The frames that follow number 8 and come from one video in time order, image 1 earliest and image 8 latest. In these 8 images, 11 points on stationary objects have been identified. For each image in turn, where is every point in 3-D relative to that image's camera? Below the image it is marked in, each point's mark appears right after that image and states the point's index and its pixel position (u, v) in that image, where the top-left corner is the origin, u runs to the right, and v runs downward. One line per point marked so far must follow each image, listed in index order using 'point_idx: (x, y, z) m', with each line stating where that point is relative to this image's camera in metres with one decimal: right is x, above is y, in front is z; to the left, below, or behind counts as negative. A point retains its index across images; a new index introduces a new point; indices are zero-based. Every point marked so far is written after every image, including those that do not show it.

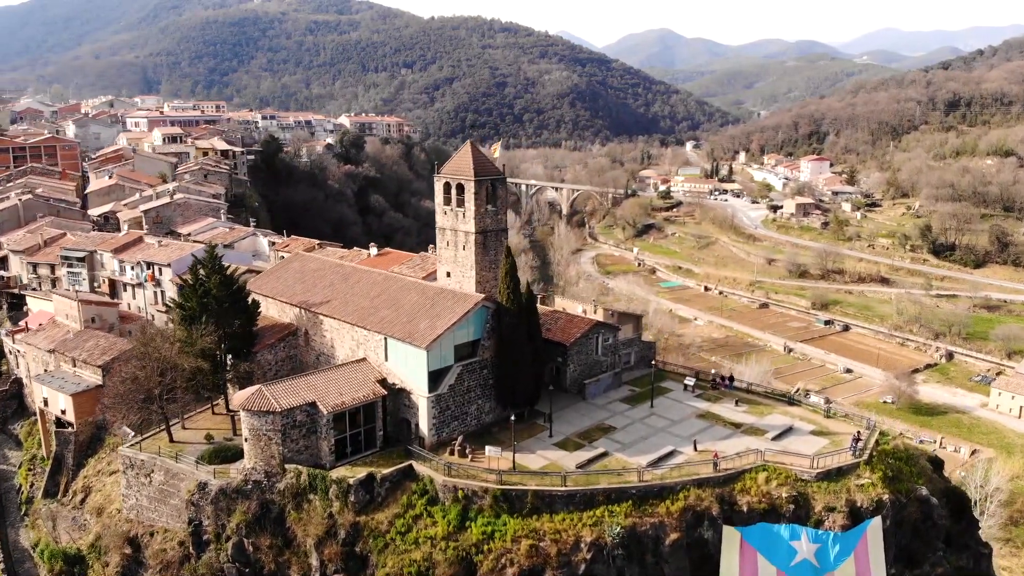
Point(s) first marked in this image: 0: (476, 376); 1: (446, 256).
0: (-0.6, -1.5, +14.3) m
1: (-1.2, +0.6, +16.2) m
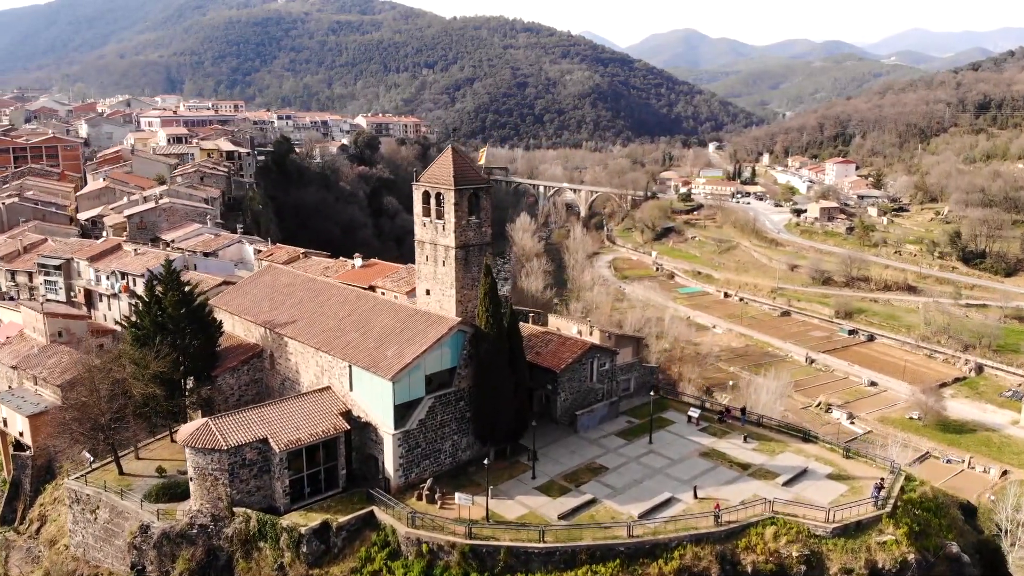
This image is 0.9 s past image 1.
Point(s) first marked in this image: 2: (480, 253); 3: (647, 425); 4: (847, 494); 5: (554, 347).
0: (-0.9, -1.9, +12.8) m
1: (-1.5, +0.3, +14.7) m
2: (-0.5, +0.6, +14.4) m
3: (+2.4, -2.4, +14.8) m
4: (+4.9, -3.0, +12.4) m
5: (+0.7, -1.1, +14.9) m
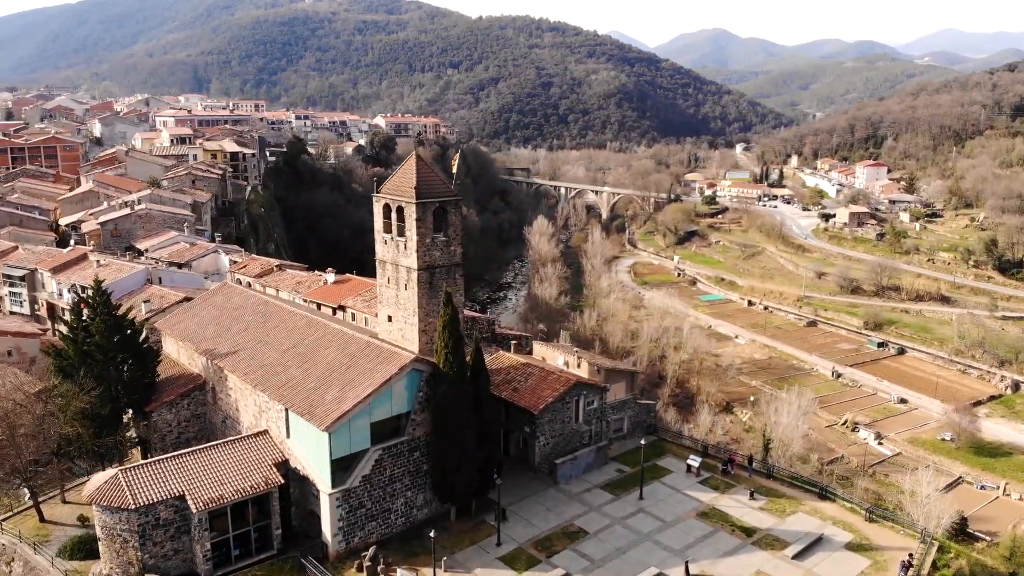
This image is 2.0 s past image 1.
0: (-1.4, -2.3, +11.0) m
1: (-1.9, -0.1, +12.9) m
2: (-1.0, +0.2, +12.5) m
3: (+1.9, -2.9, +12.9) m
4: (+4.4, -3.5, +10.4) m
5: (+0.3, -1.5, +13.1) m
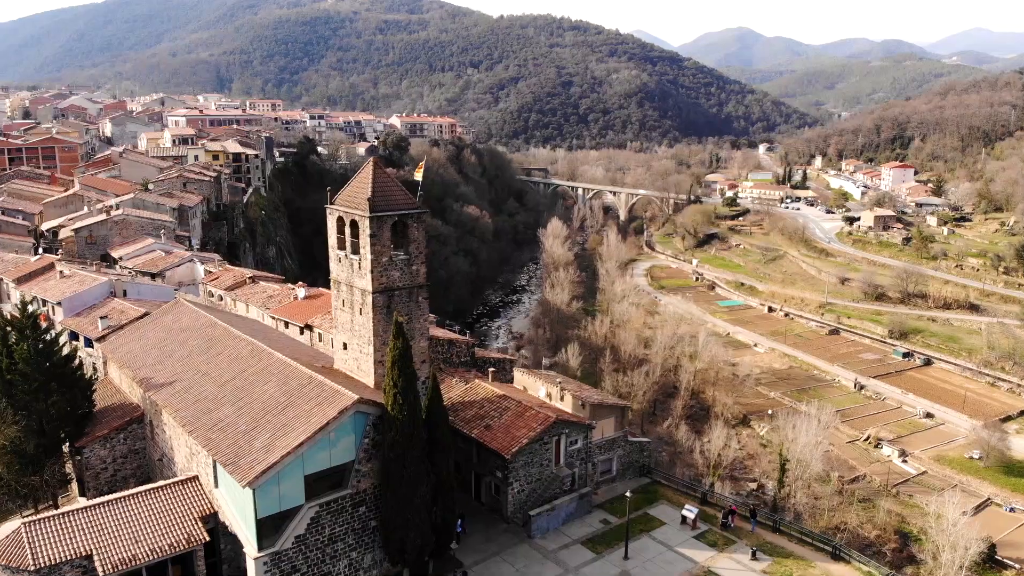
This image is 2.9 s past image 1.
0: (-1.9, -2.6, +9.5) m
1: (-2.3, -0.5, +11.4) m
2: (-1.4, -0.2, +11.1) m
3: (+1.5, -3.2, +11.3) m
4: (+4.0, -3.9, +8.8) m
5: (-0.1, -1.8, +11.5) m
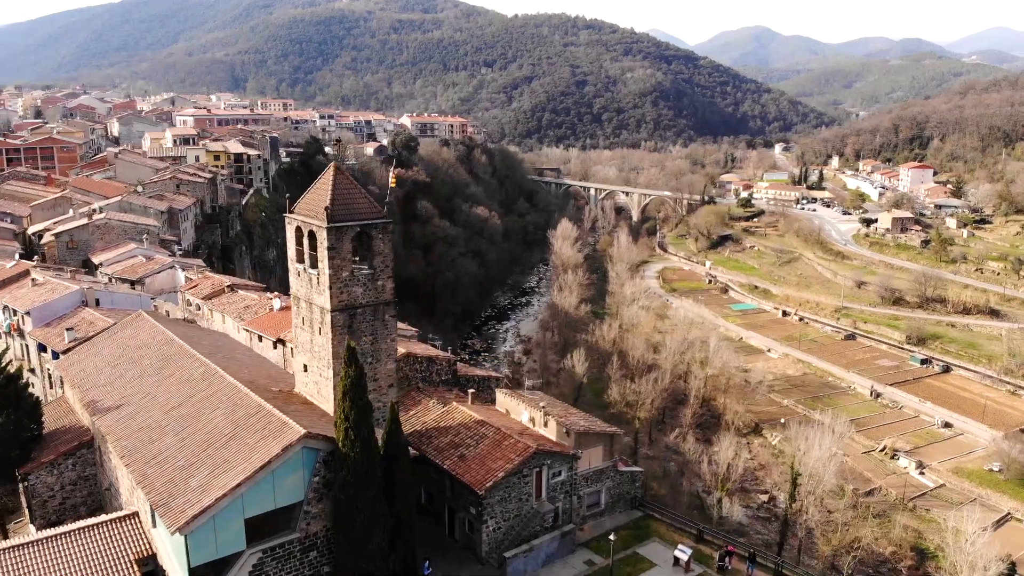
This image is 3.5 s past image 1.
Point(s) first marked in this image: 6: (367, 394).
0: (-2.2, -2.8, +8.6) m
1: (-2.6, -0.7, +10.5) m
2: (-1.6, -0.4, +10.1) m
3: (+1.2, -3.4, +10.3) m
4: (+3.6, -4.1, +7.8) m
5: (-0.4, -2.0, +10.5) m
6: (-1.5, -1.1, +8.8) m
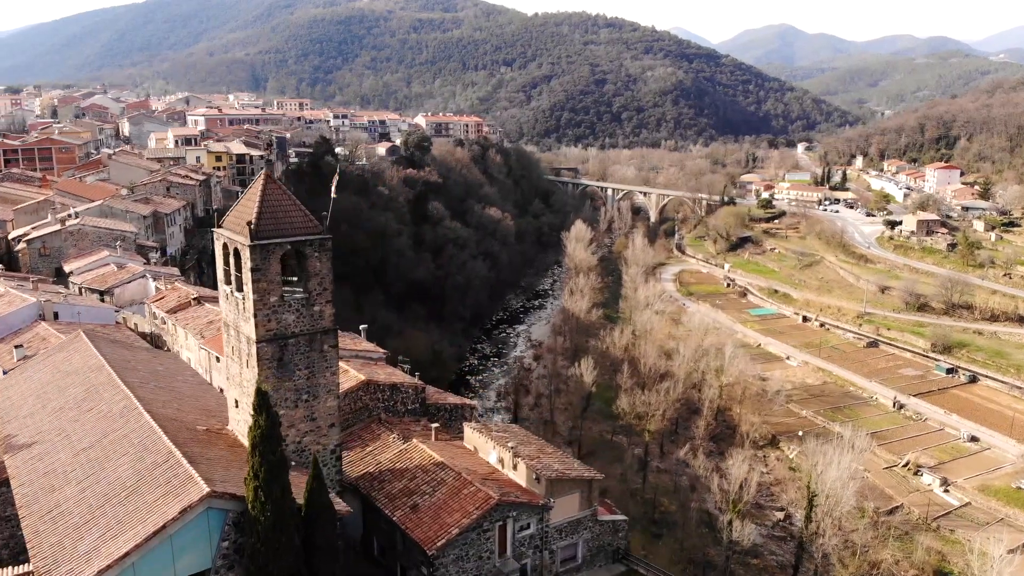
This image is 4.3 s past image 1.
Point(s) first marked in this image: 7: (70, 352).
0: (-2.7, -3.1, +7.3) m
1: (-3.0, -0.9, +9.2) m
2: (-2.1, -0.6, +8.8) m
3: (+0.8, -3.7, +8.9) m
4: (+3.1, -4.4, +6.3) m
5: (-0.8, -2.3, +9.2) m
6: (-1.9, -1.4, +7.5) m
7: (-6.3, -0.9, +11.9) m
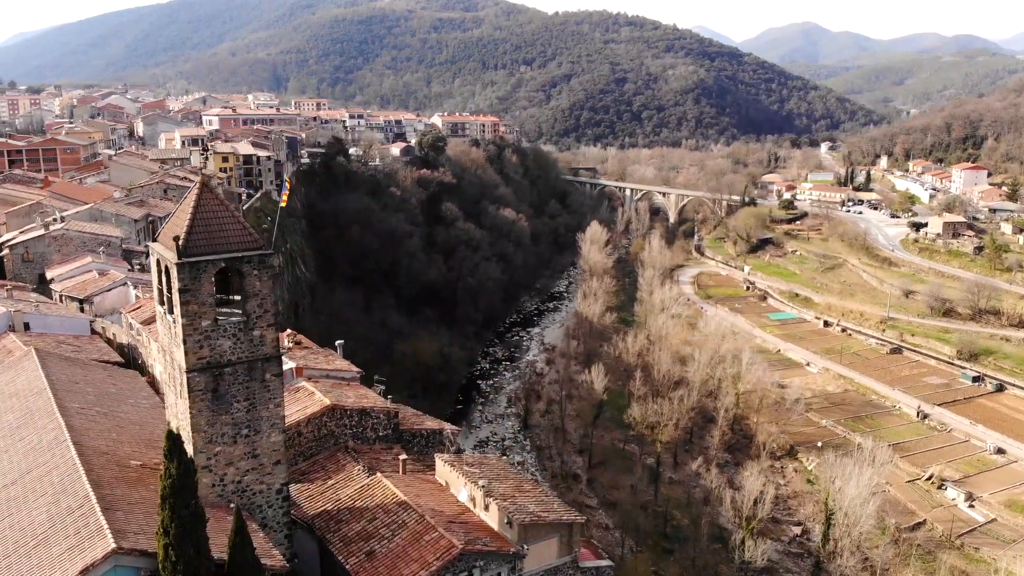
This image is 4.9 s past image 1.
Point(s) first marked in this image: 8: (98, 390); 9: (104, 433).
0: (-3.0, -3.3, +6.4) m
1: (-3.3, -1.1, +8.3) m
2: (-2.4, -0.8, +7.9) m
3: (+0.4, -3.9, +7.9) m
4: (+2.7, -4.6, +5.3) m
5: (-1.1, -2.5, +8.3) m
6: (-2.3, -1.6, +6.6) m
7: (-6.5, -1.1, +11.1) m
8: (-5.4, -1.3, +11.1) m
9: (-4.4, -1.6, +9.3) m
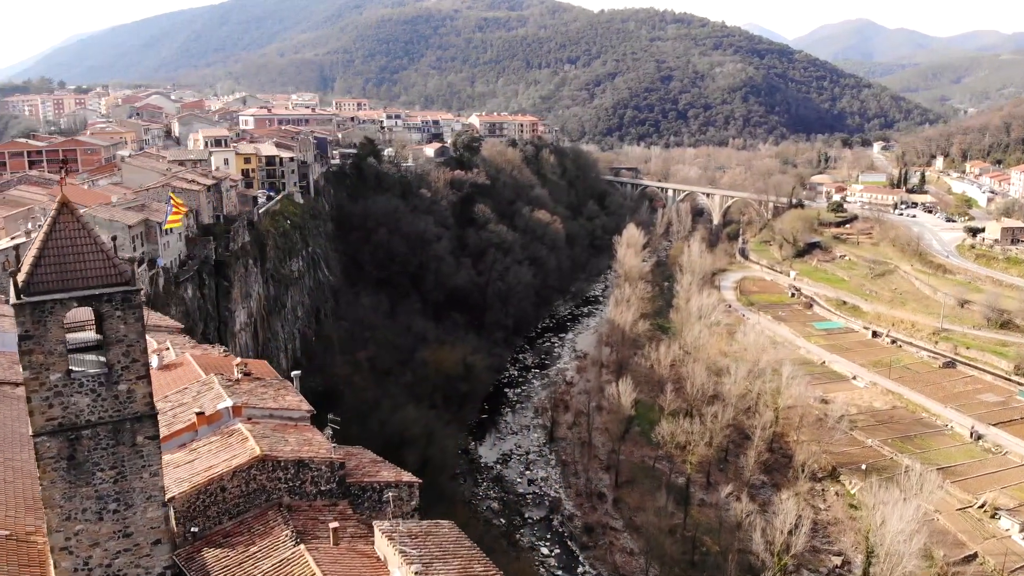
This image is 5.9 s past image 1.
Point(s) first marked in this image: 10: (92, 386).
0: (-3.7, -3.6, +5.0) m
1: (-3.8, -1.4, +6.9) m
2: (-2.9, -1.2, +6.4) m
3: (-0.1, -4.3, +6.4) m
4: (+2.0, -5.0, +3.6) m
5: (-1.6, -2.9, +6.8) m
6: (-2.9, -1.9, +5.1) m
7: (-6.9, -1.3, +9.9) m
8: (-5.7, -1.6, +9.8) m
9: (-4.9, -1.9, +7.9) m
10: (-3.0, -0.7, +6.4) m
